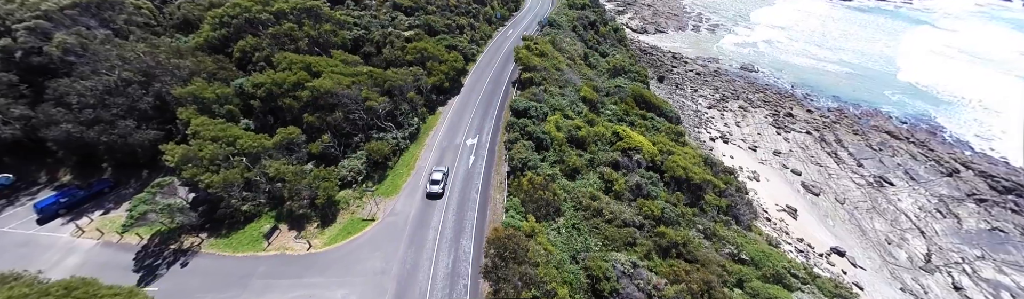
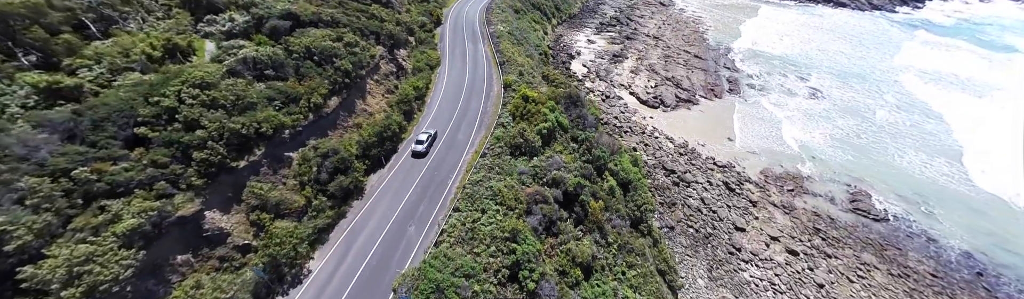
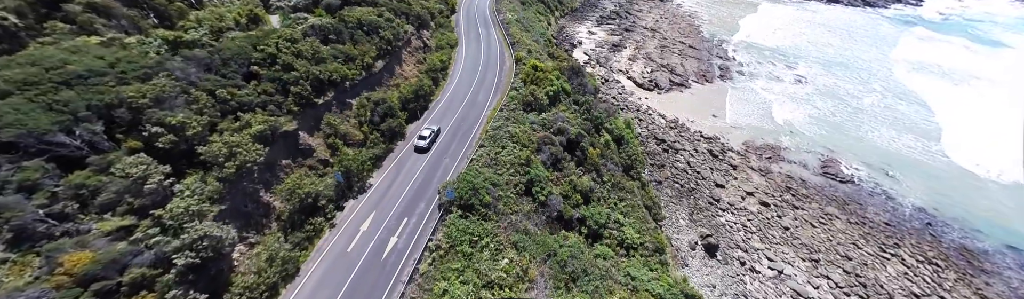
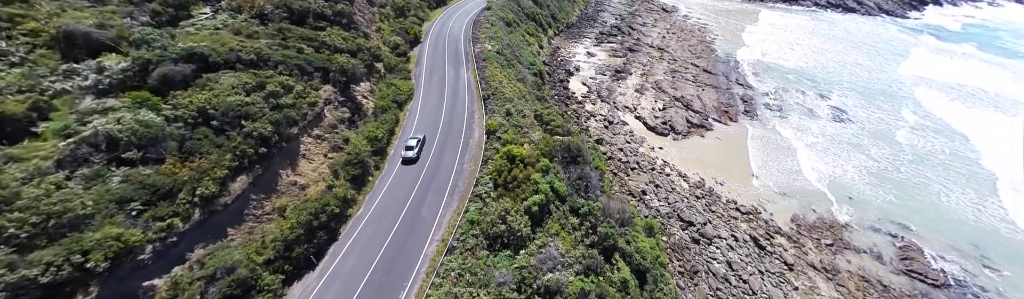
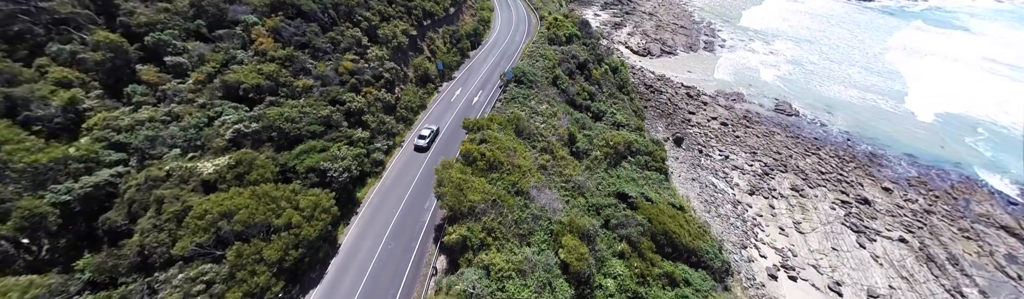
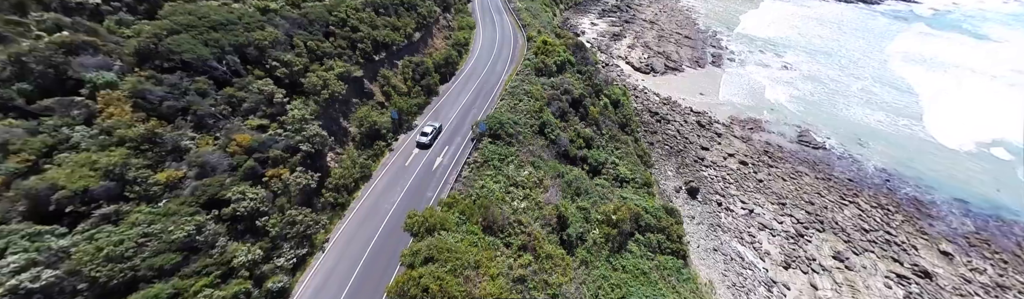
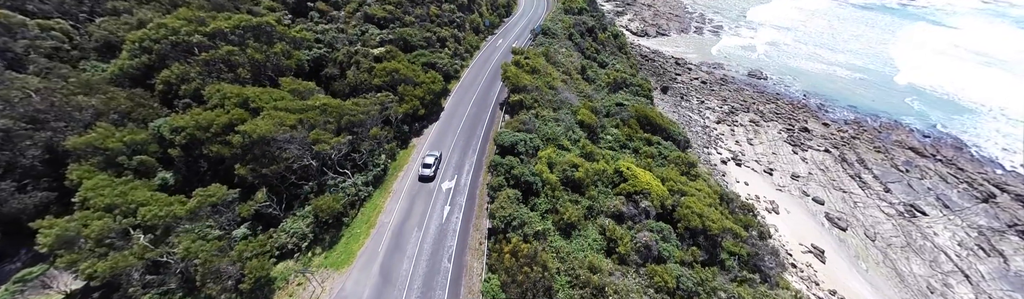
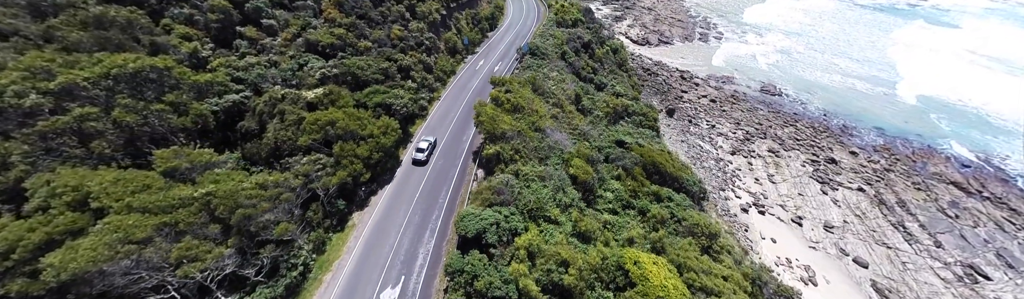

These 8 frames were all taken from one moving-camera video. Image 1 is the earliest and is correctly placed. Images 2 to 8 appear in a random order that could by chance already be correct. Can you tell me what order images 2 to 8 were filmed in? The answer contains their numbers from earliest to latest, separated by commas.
7, 8, 5, 6, 3, 2, 4
